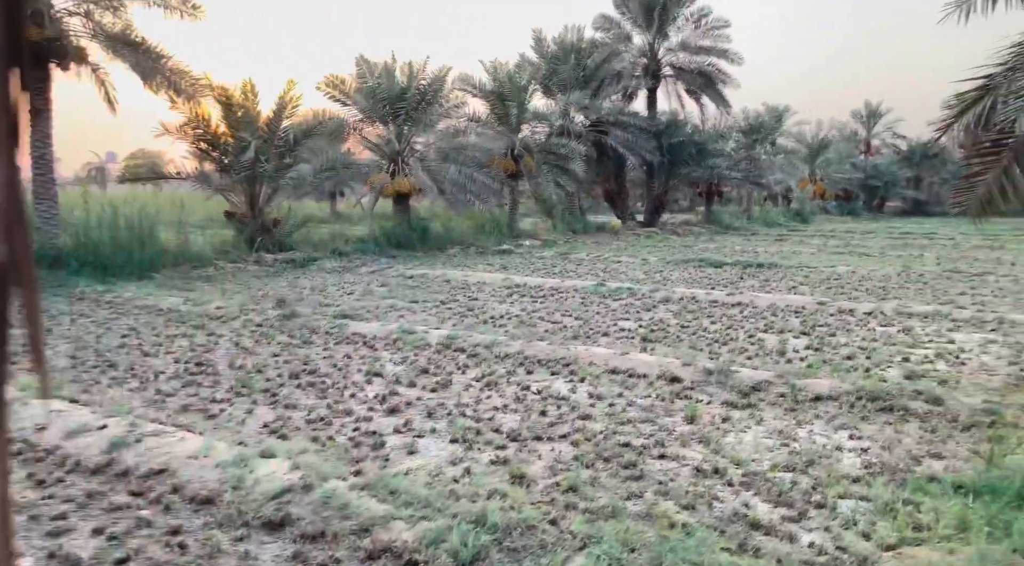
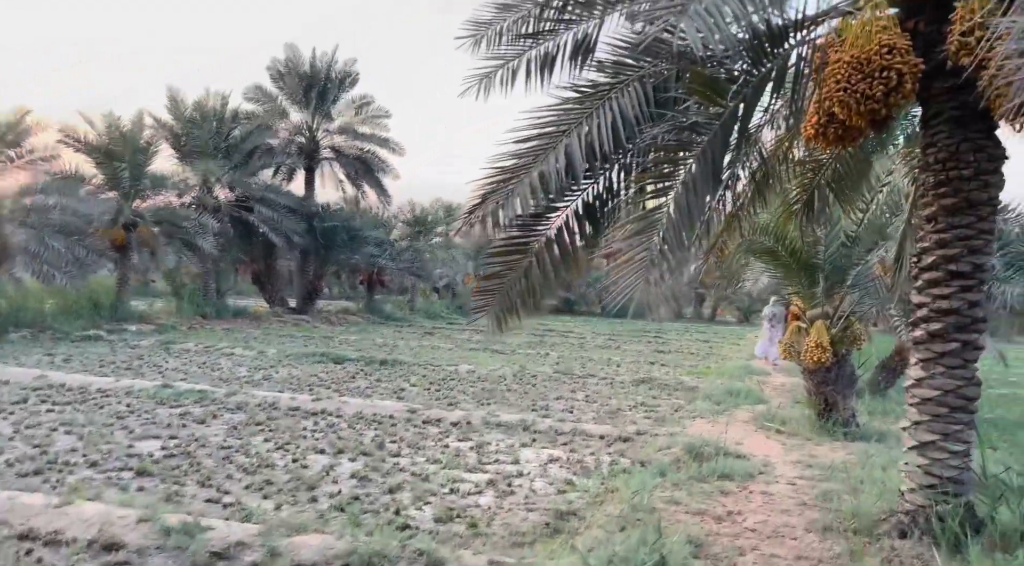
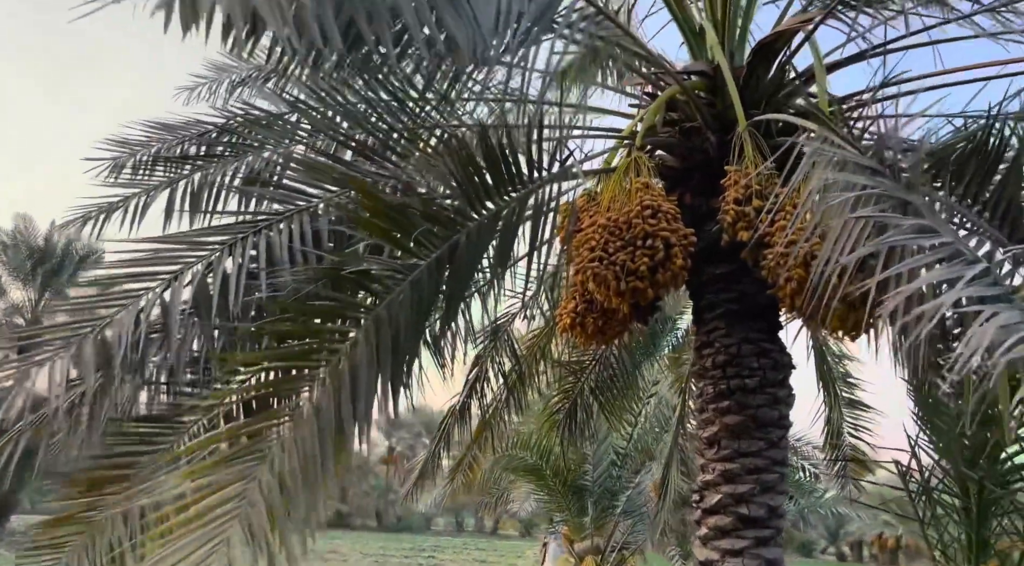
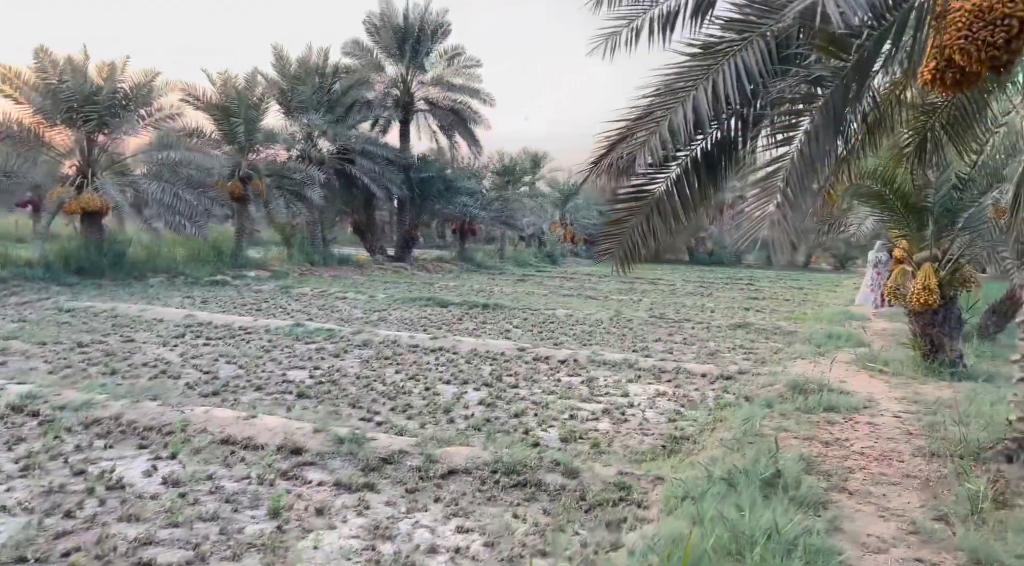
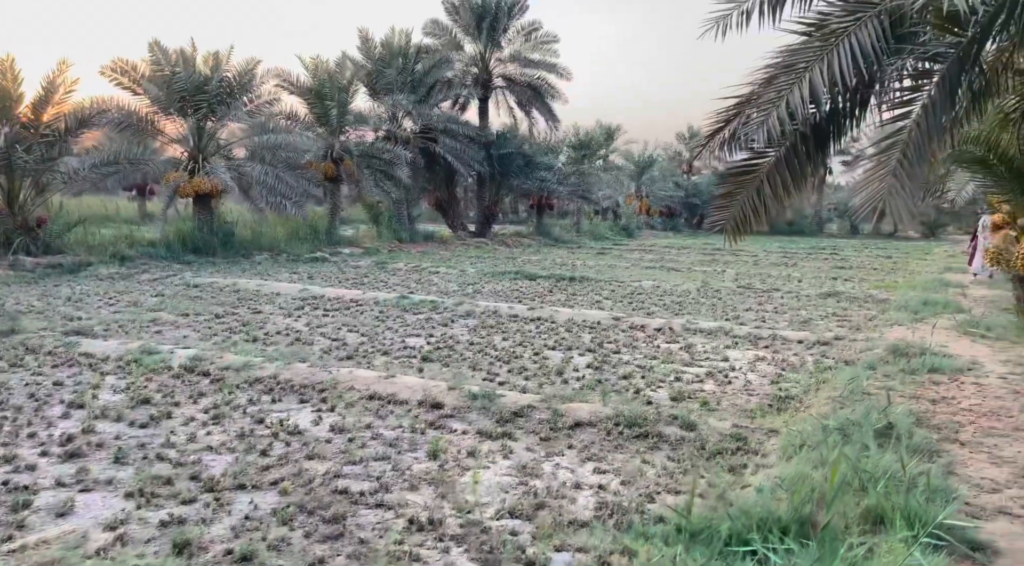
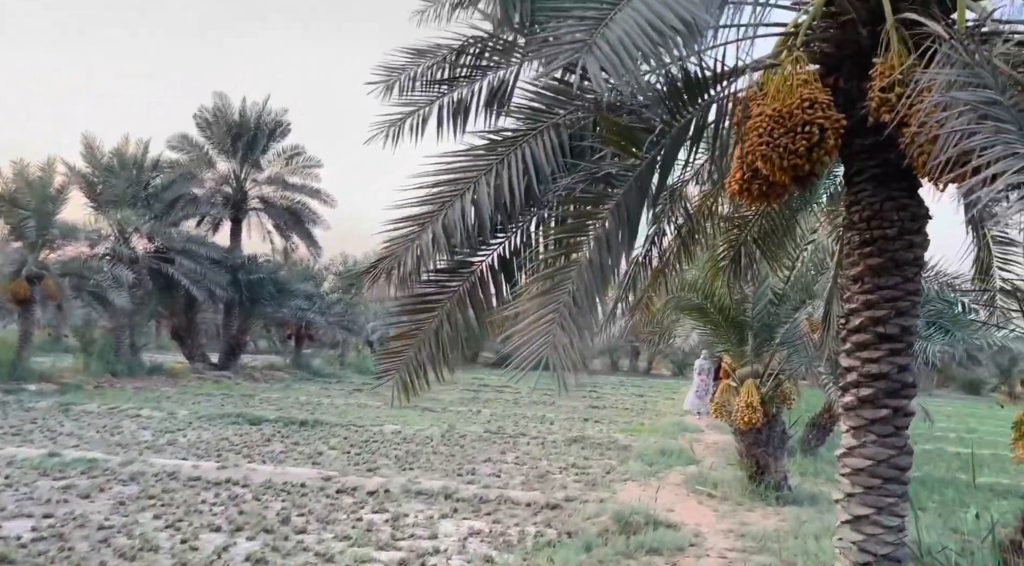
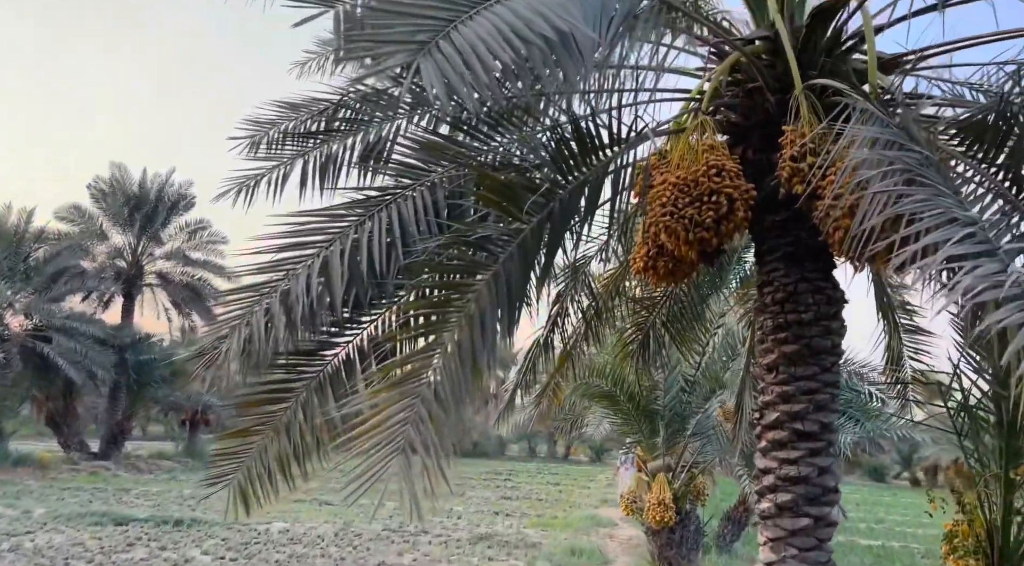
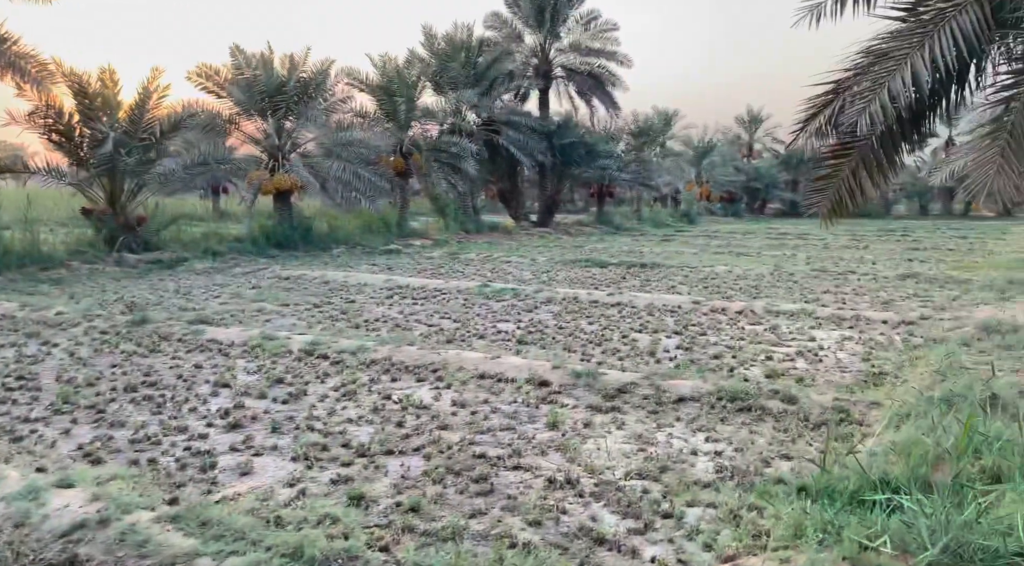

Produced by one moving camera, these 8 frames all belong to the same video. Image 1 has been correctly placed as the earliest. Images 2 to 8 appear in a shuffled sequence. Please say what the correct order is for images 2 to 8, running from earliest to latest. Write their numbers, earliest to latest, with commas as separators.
8, 5, 4, 2, 6, 7, 3
